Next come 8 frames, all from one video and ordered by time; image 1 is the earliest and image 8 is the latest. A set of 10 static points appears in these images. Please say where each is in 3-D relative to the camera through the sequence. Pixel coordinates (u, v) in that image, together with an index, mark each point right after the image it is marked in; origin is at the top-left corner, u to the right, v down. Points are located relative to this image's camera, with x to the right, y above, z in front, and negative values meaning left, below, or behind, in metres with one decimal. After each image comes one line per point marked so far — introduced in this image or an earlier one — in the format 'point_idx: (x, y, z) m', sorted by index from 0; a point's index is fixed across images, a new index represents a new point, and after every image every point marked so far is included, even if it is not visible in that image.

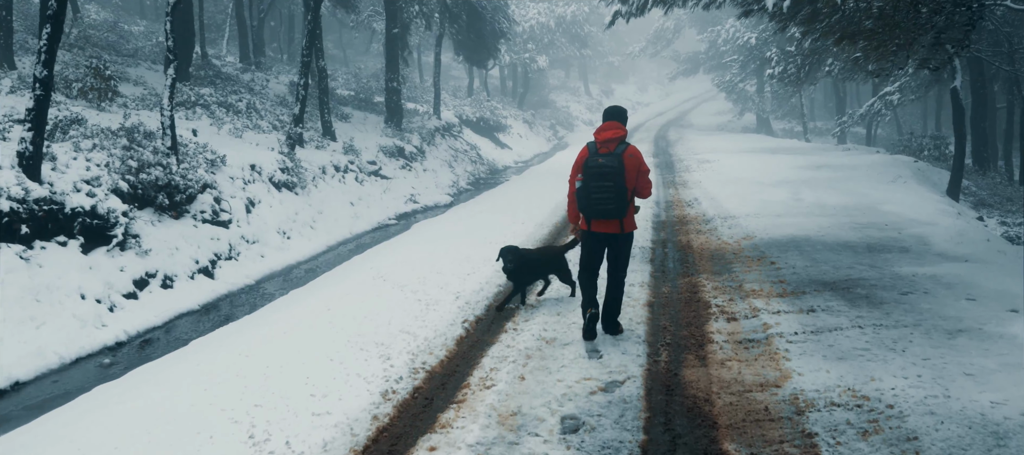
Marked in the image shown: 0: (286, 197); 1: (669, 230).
0: (-4.4, +0.6, +16.4) m
1: (+3.1, -0.1, +16.2) m
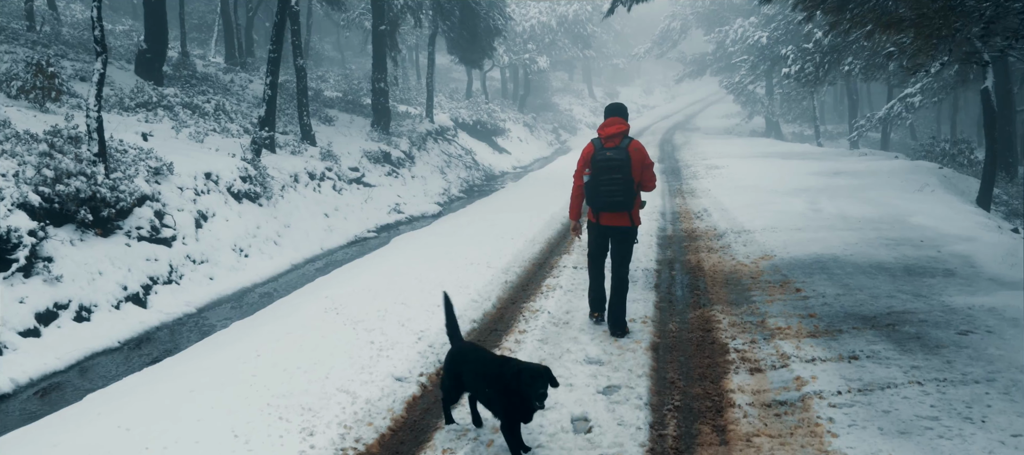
0: (-4.7, +0.3, +14.6) m
1: (+2.8, -0.4, +14.4) m
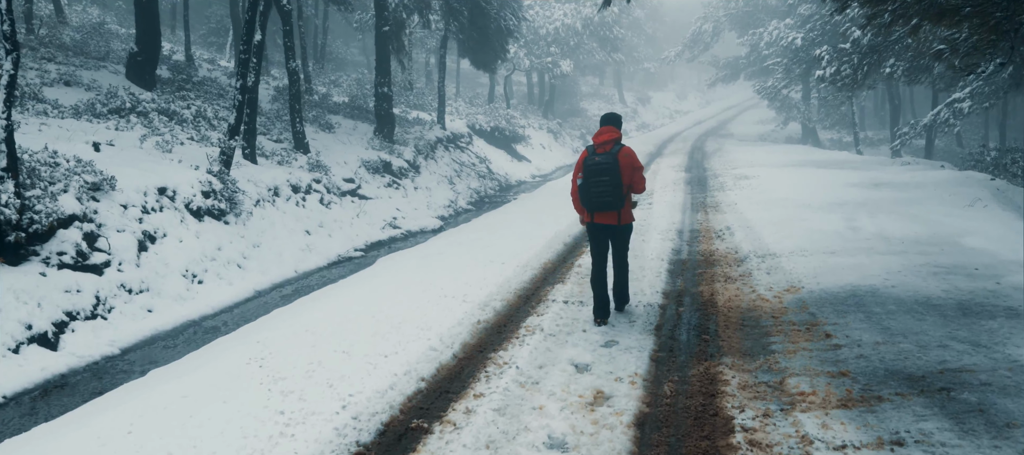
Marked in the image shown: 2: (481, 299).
0: (-4.8, 0.0, +13.1) m
1: (+2.7, -0.7, +12.6) m
2: (-0.4, -0.9, +10.7) m
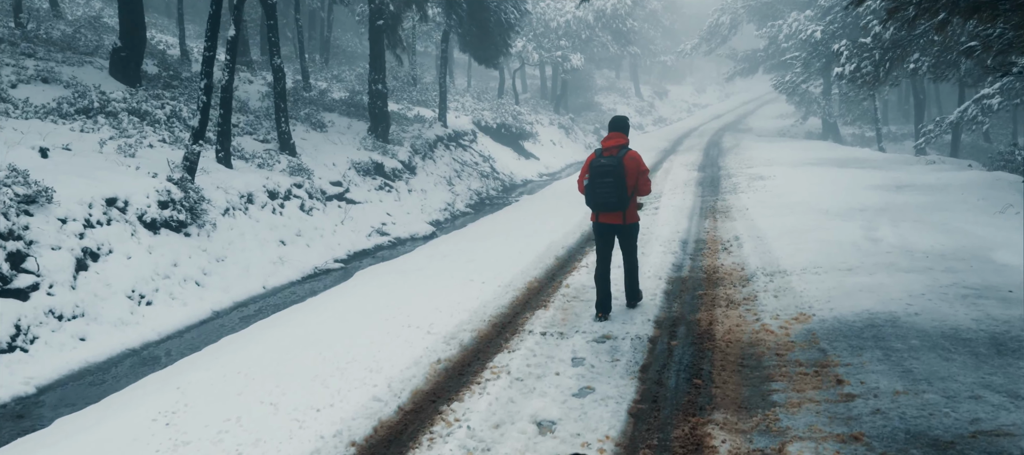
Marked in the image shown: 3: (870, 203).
0: (-5.1, -0.2, +12.0) m
1: (+2.4, -1.0, +11.4) m
2: (-0.7, -1.1, +9.6) m
3: (+8.6, +0.6, +20.0) m
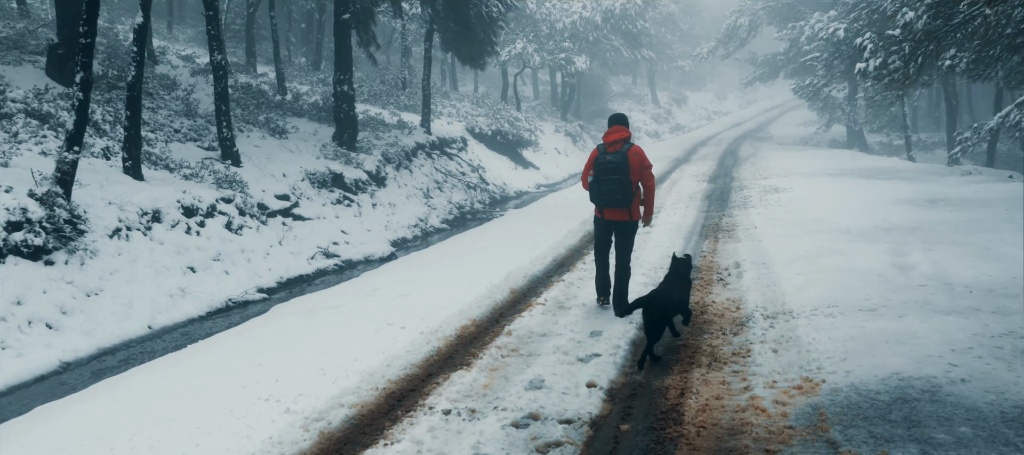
0: (-5.9, -0.5, +9.7) m
1: (+1.6, -1.3, +8.8) m
2: (-1.6, -1.5, +7.1) m
3: (+8.0, +0.1, +17.2) m
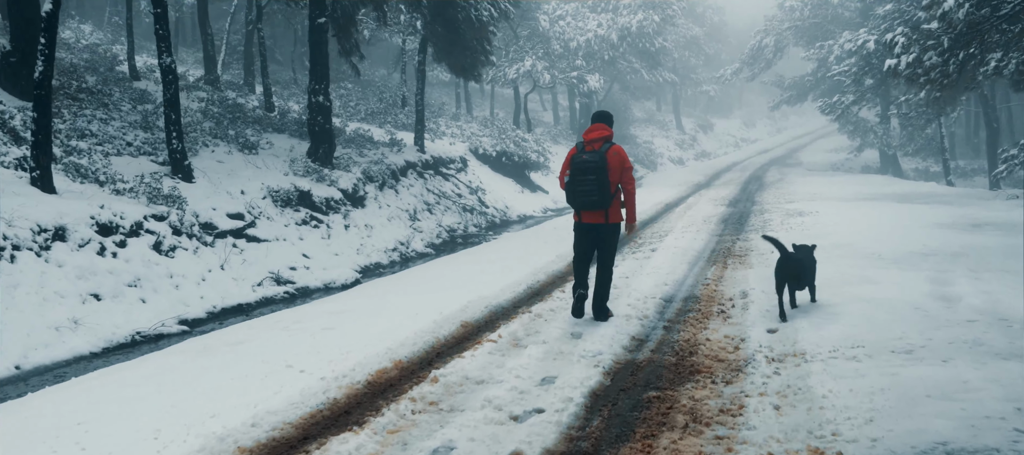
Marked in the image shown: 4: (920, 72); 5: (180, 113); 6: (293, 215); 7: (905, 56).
0: (-6.5, -0.7, +7.9) m
1: (+0.9, -1.4, +6.7) m
2: (-2.3, -1.5, +5.1) m
3: (+7.6, -0.3, +14.9) m
4: (+6.8, +2.6, +13.9) m
5: (-6.2, +2.1, +15.5) m
6: (-4.3, +0.3, +16.5) m
7: (+6.9, +2.9, +14.5) m
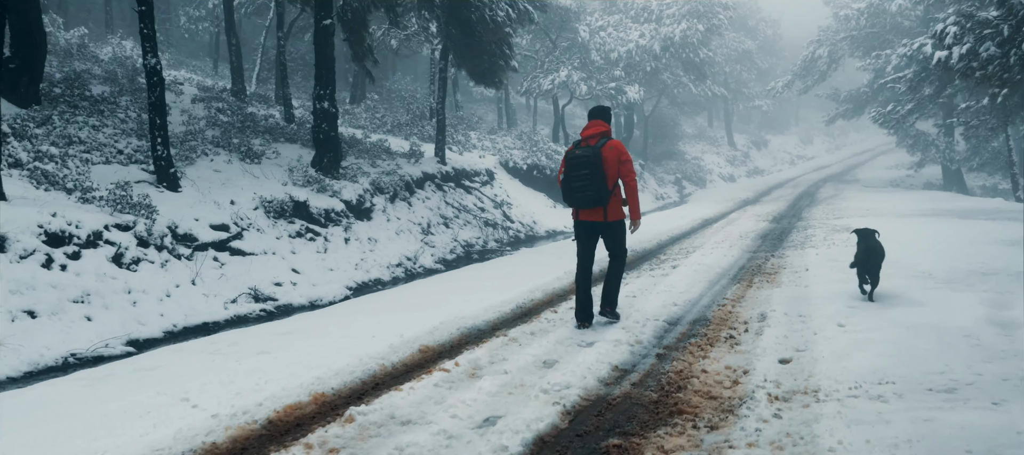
0: (-6.9, -0.7, +7.0) m
1: (+0.4, -1.5, +5.3) m
2: (-2.9, -1.5, +3.9) m
3: (+7.6, -0.6, +13.1) m
4: (+6.7, +2.3, +12.2) m
5: (-6.1, +1.9, +14.6) m
6: (-4.2, 0.0, +15.5) m
7: (+6.9, +2.7, +12.8) m
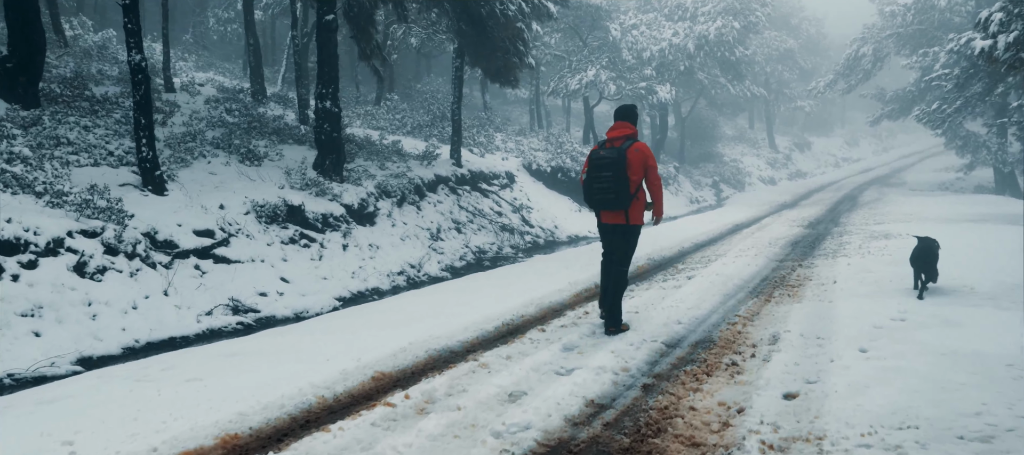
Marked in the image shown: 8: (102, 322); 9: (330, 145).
0: (-7.2, -0.8, +6.3) m
1: (0.0, -1.6, +4.3) m
2: (-3.4, -1.6, +3.1) m
3: (+7.6, -0.7, +11.7) m
4: (+6.6, +2.2, +10.8) m
5: (-6.0, +1.8, +13.9) m
6: (-4.1, -0.1, +14.7) m
7: (+6.9, +2.5, +11.5) m
8: (-5.0, -1.1, +10.4) m
9: (-3.8, +1.7, +17.4) m
